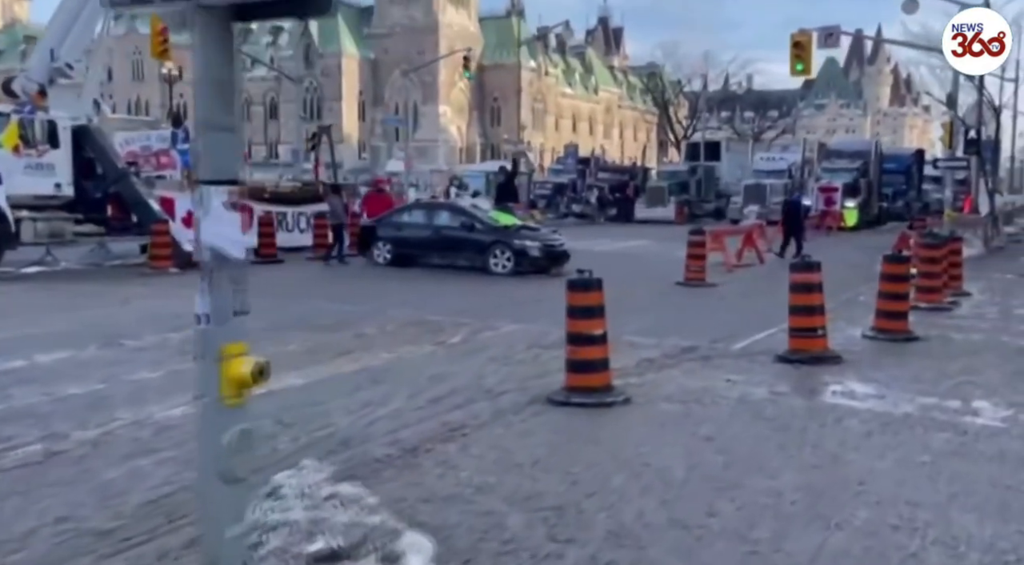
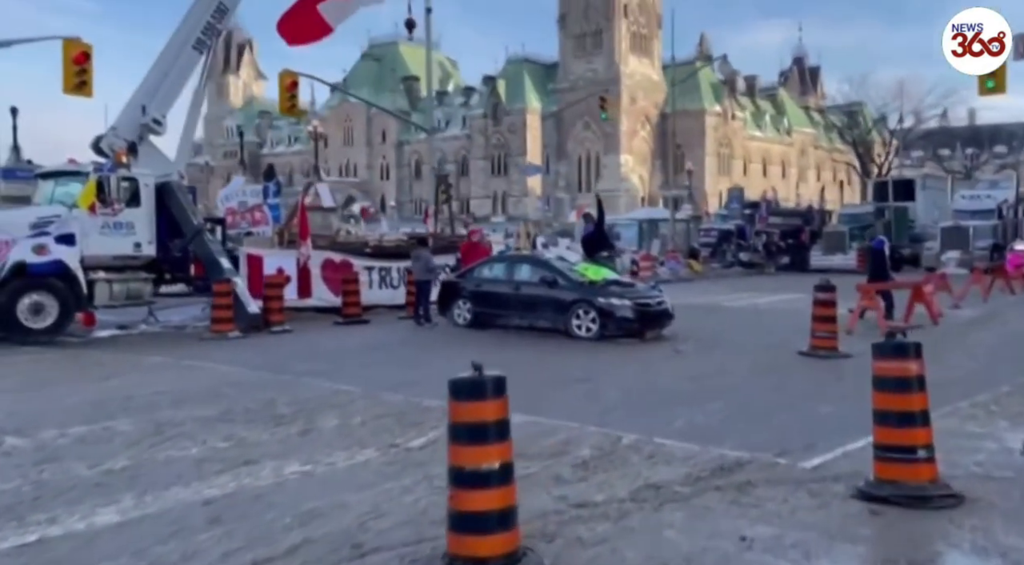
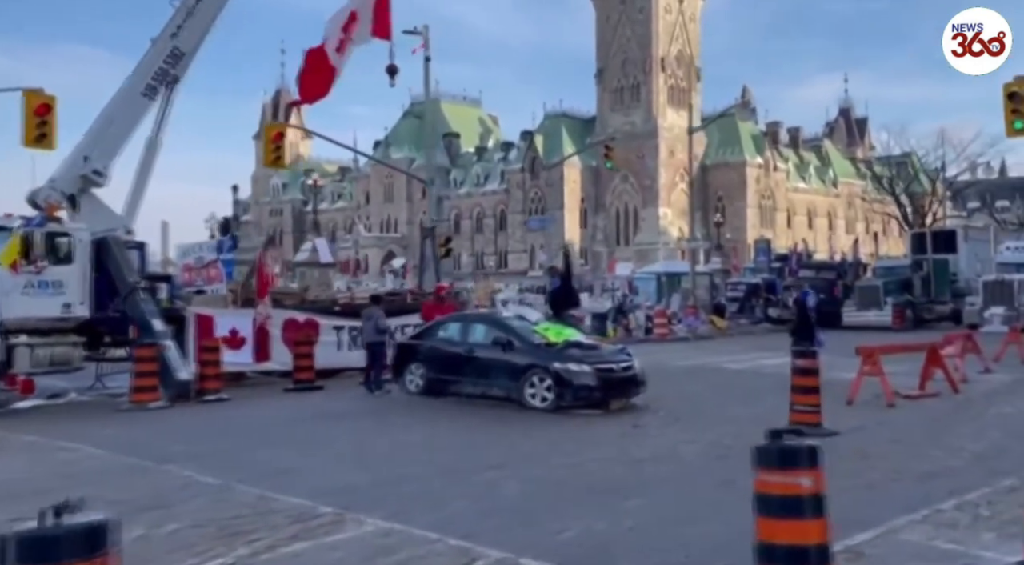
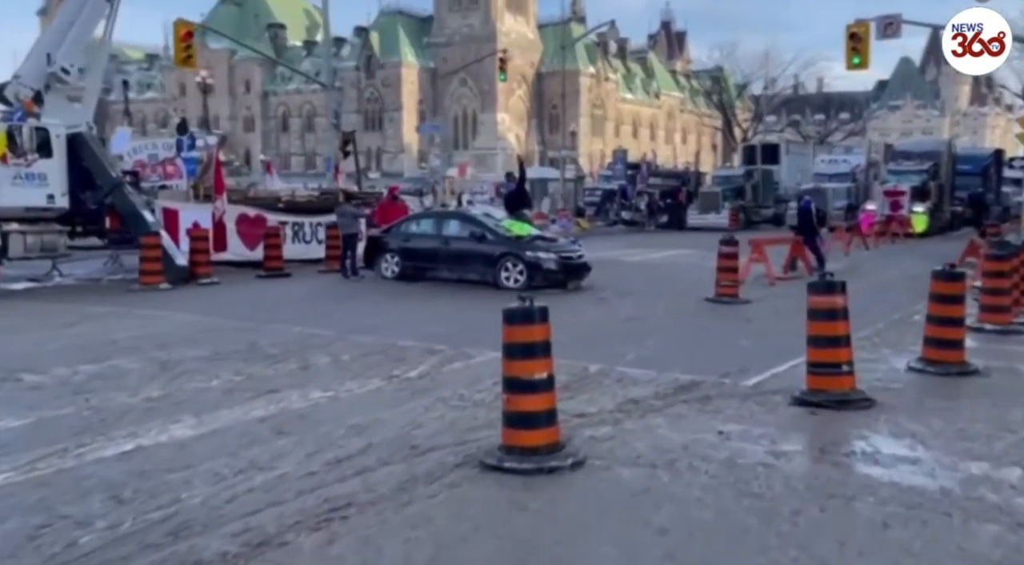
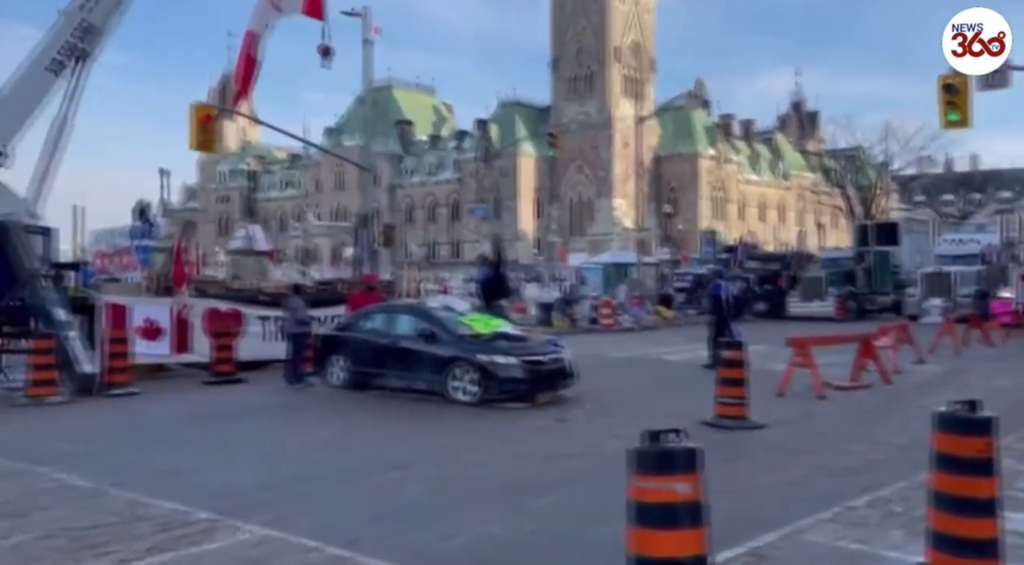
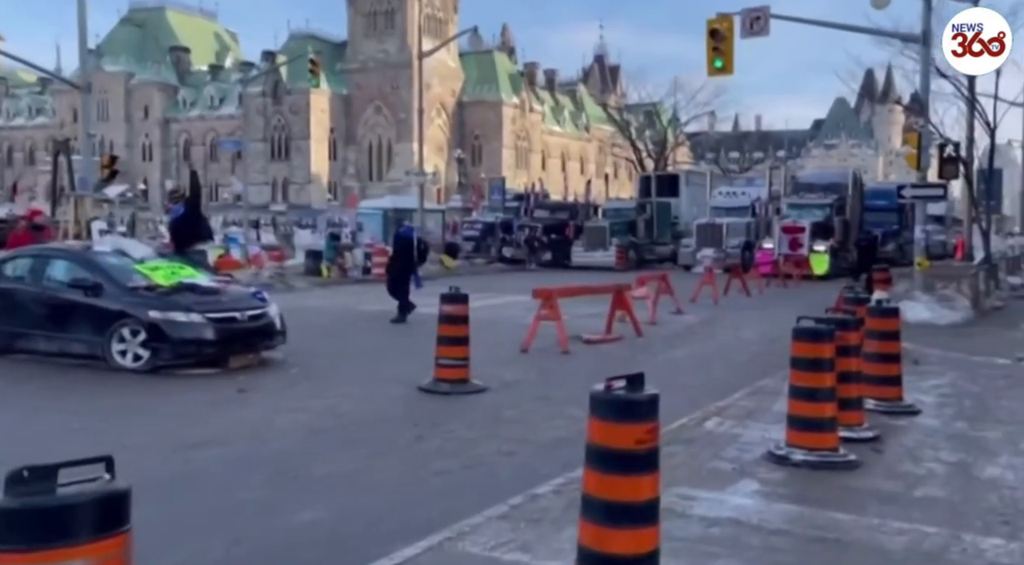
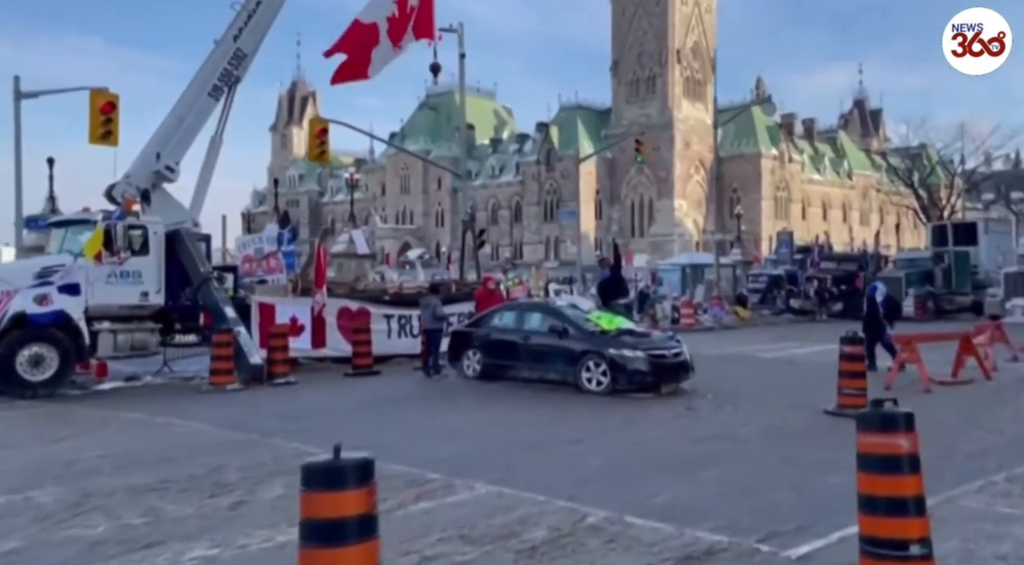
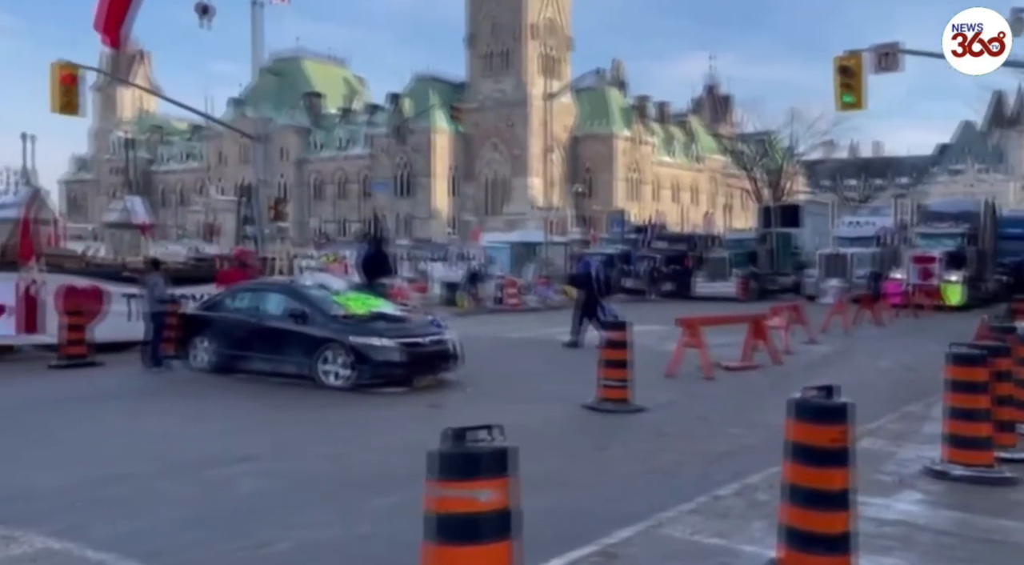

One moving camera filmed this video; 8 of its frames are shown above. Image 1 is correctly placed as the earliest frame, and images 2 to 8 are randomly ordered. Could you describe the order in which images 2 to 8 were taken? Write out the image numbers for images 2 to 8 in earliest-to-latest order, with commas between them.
4, 2, 7, 3, 5, 8, 6
